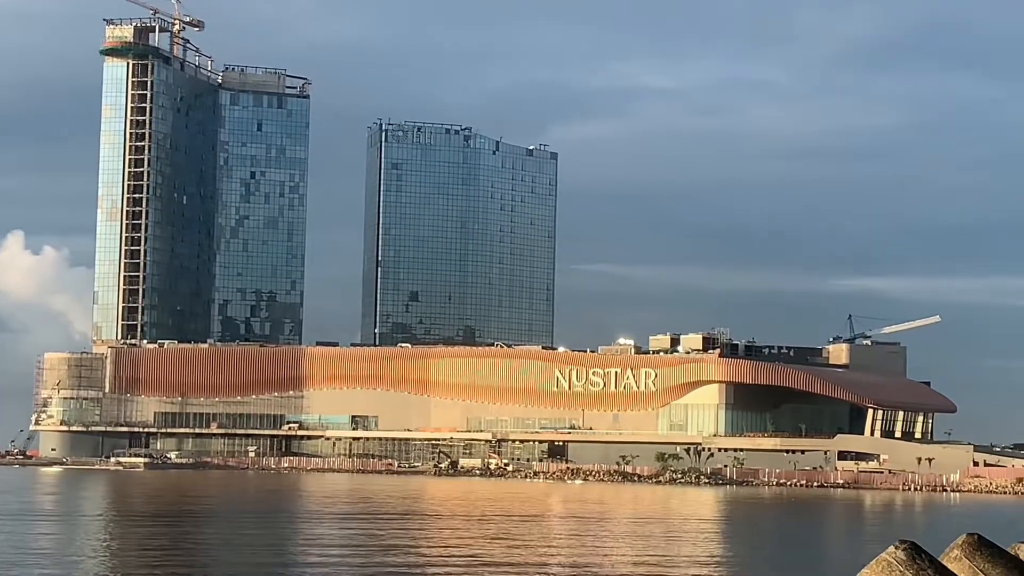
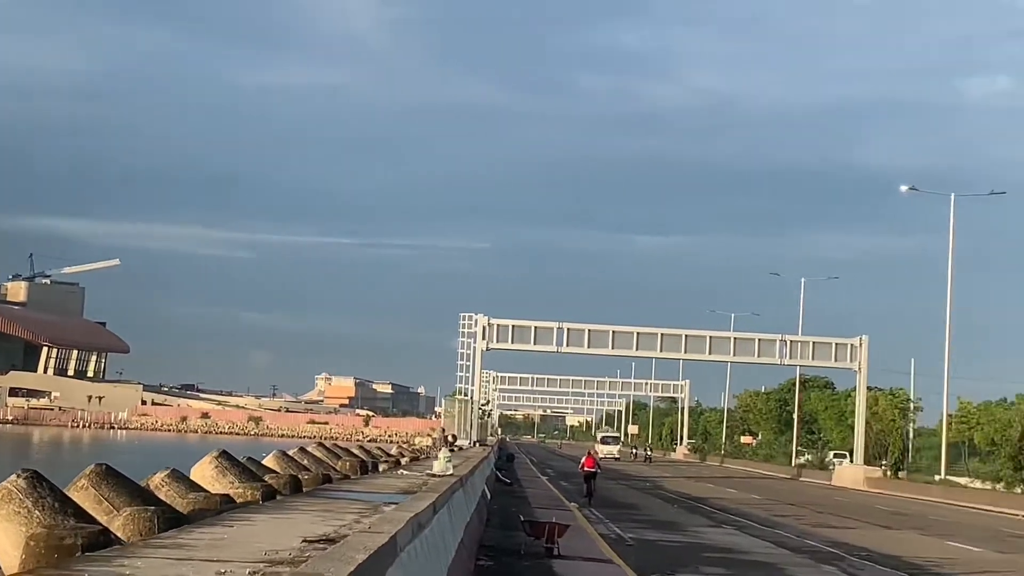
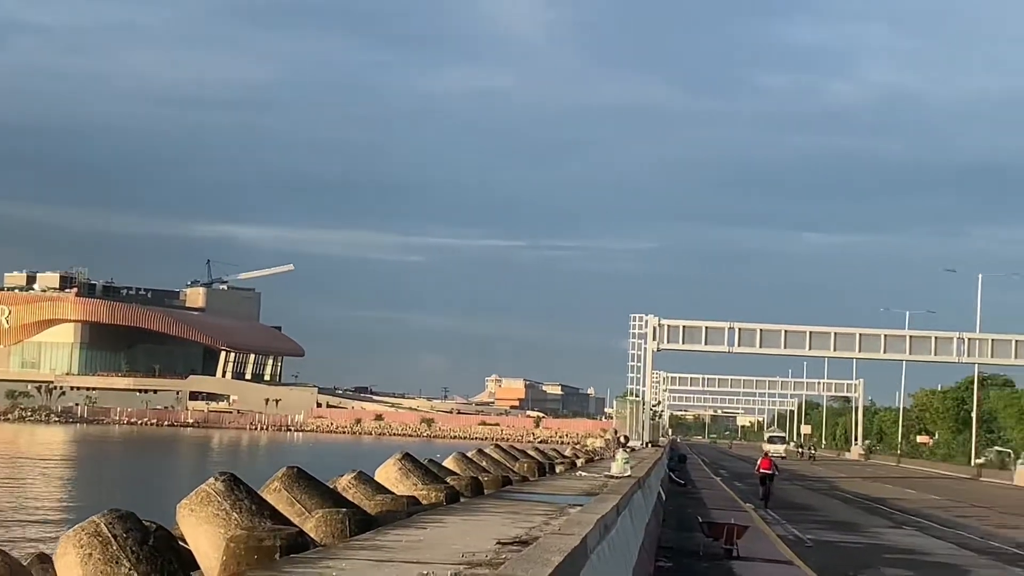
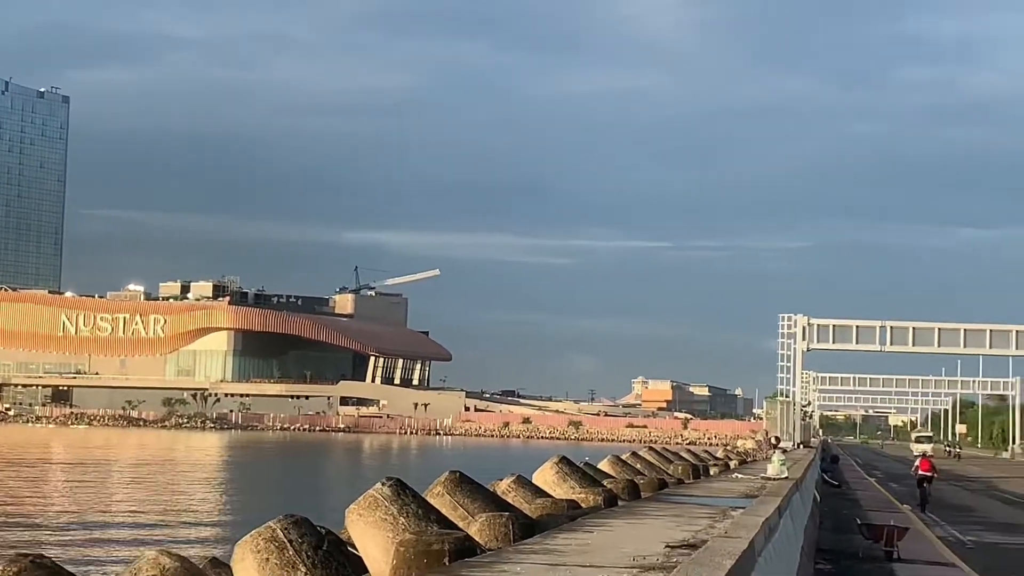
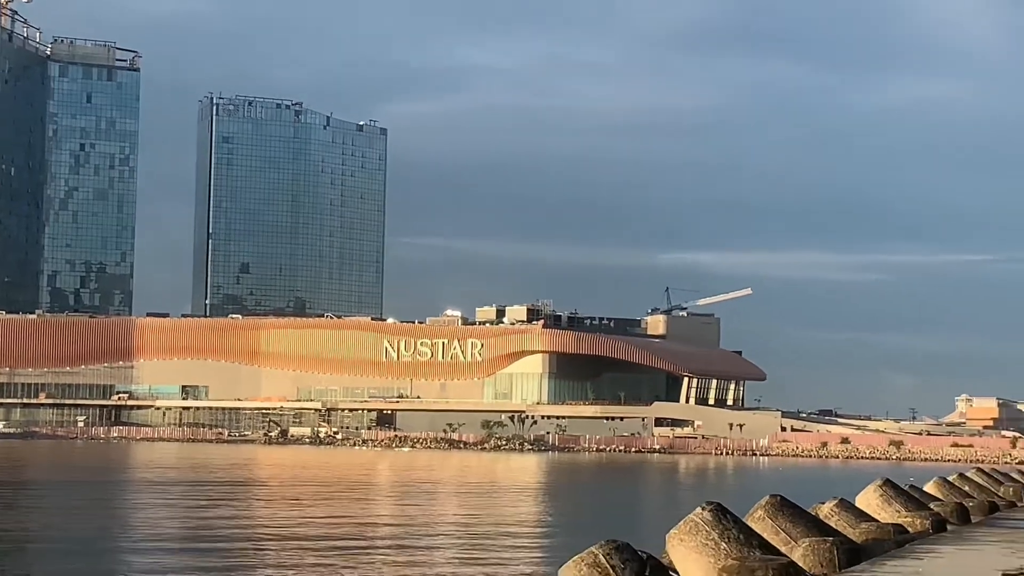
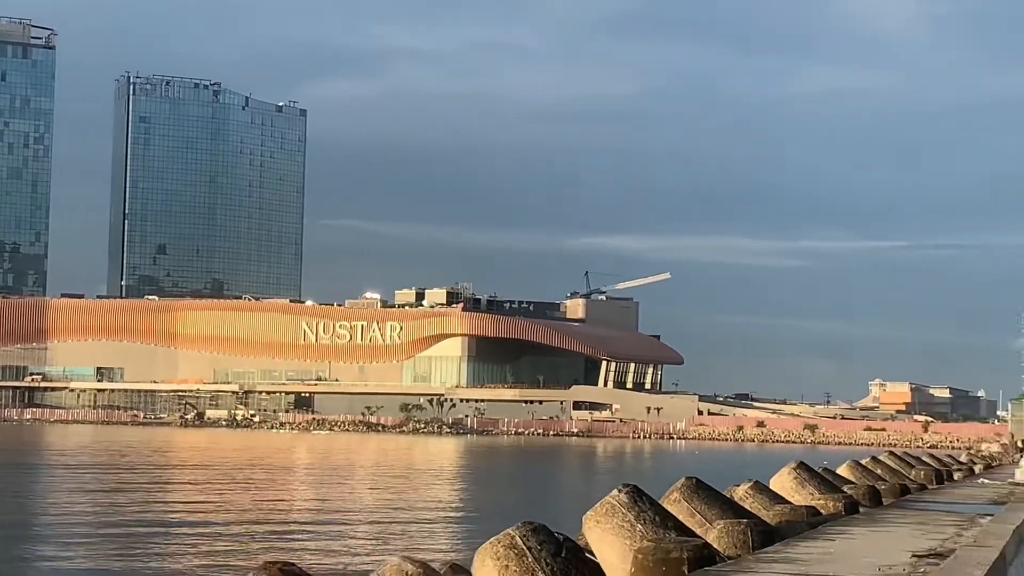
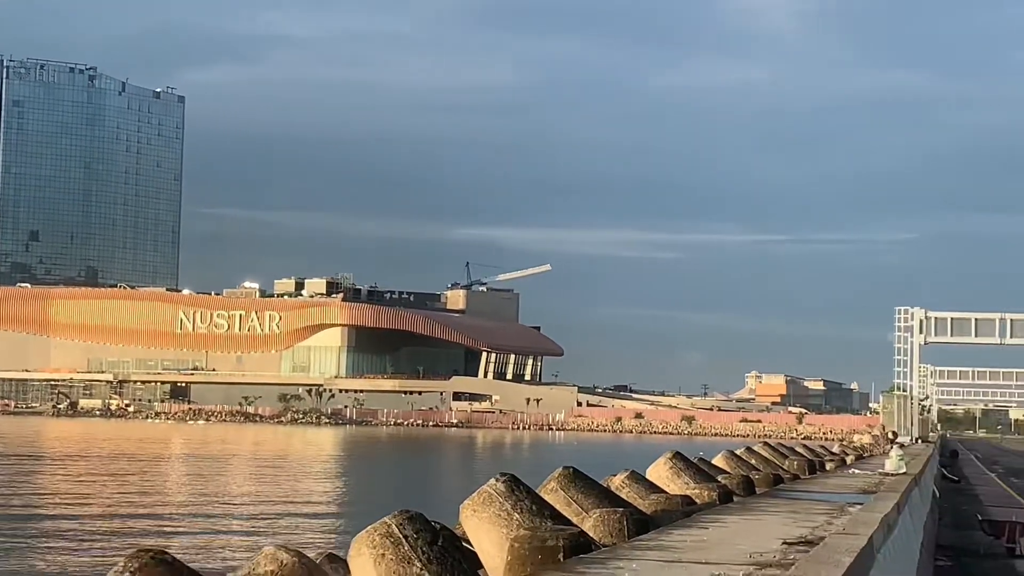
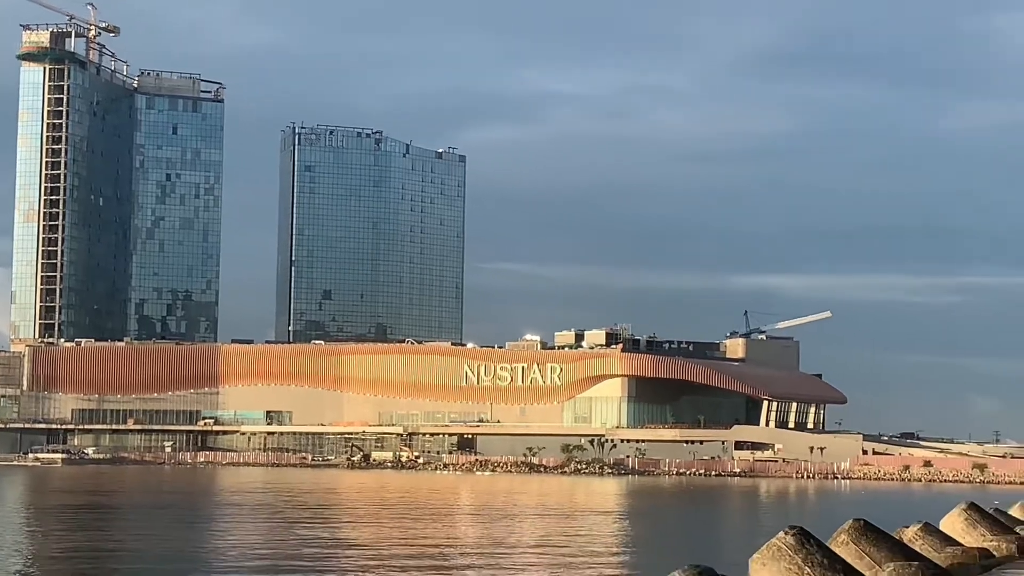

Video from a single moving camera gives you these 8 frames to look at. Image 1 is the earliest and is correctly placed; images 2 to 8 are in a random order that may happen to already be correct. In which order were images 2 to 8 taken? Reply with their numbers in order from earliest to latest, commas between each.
8, 5, 6, 7, 4, 3, 2
